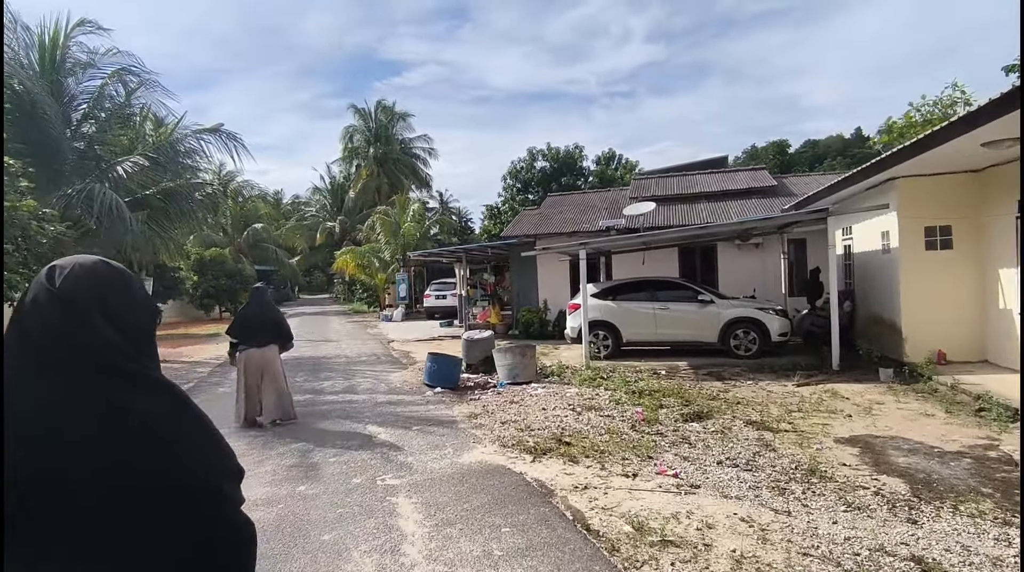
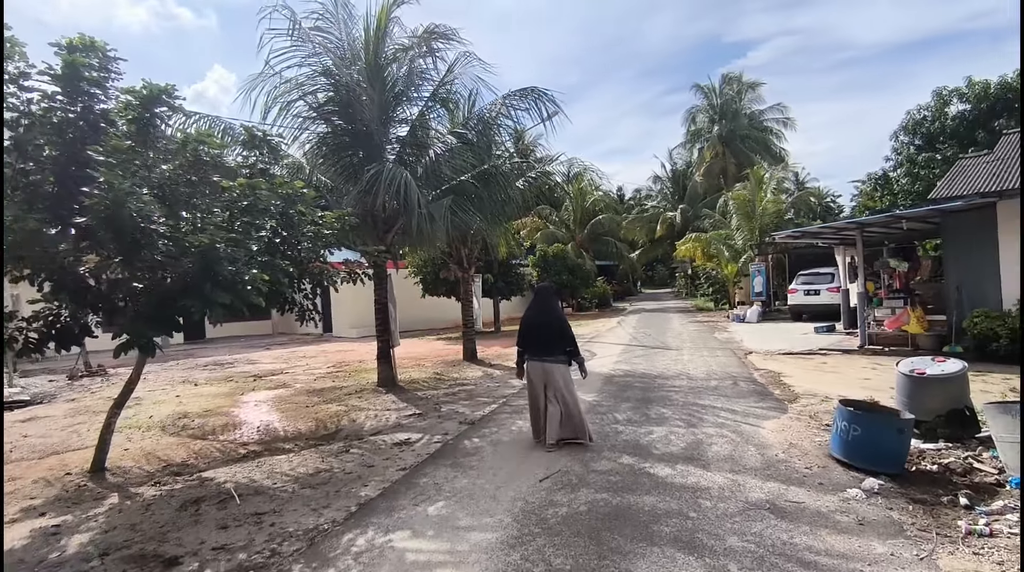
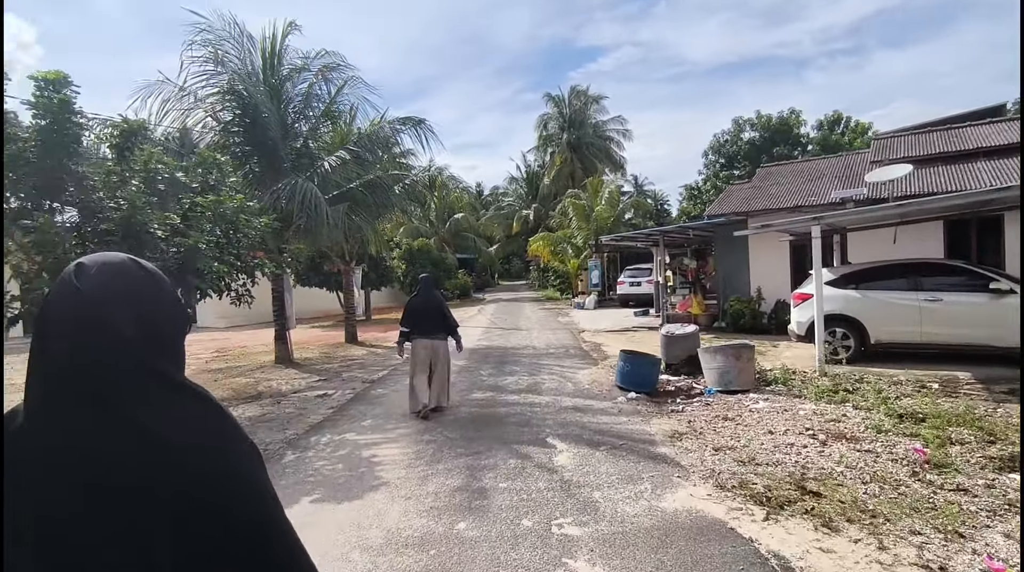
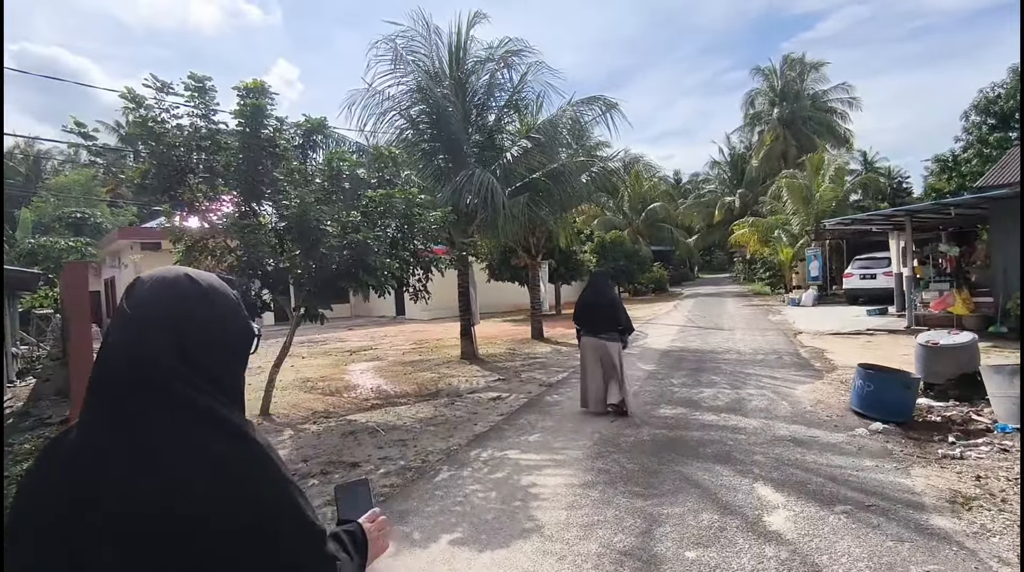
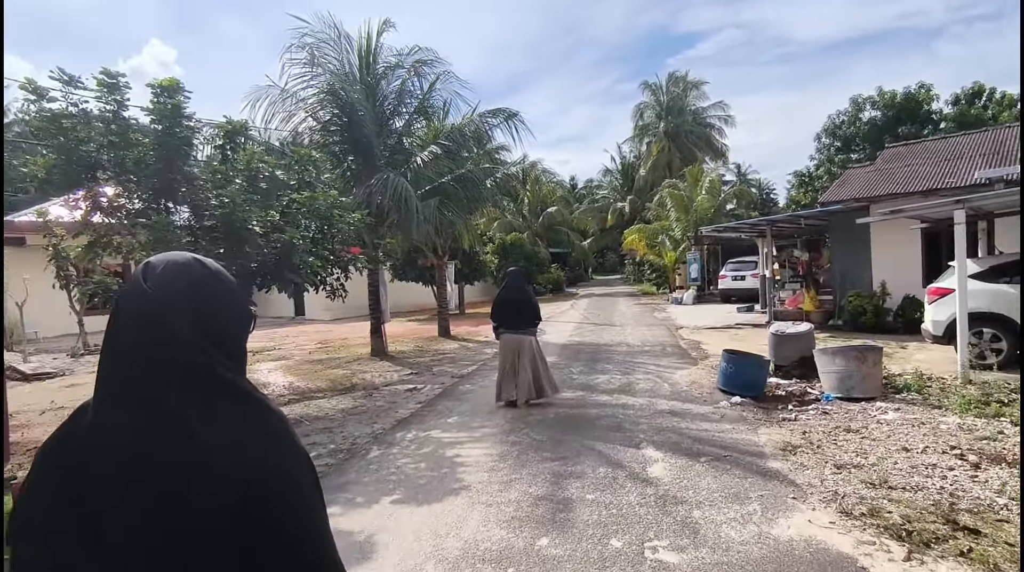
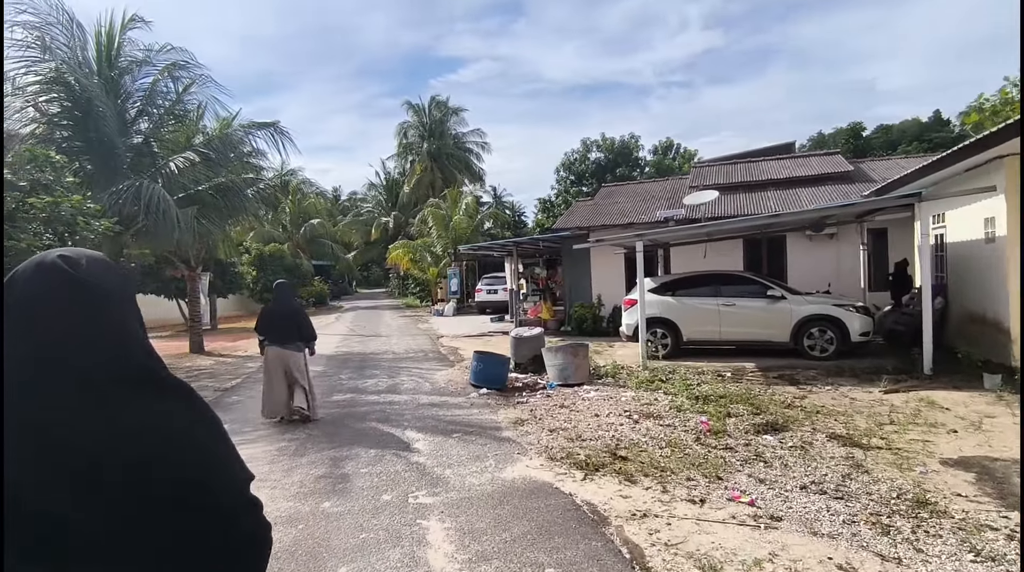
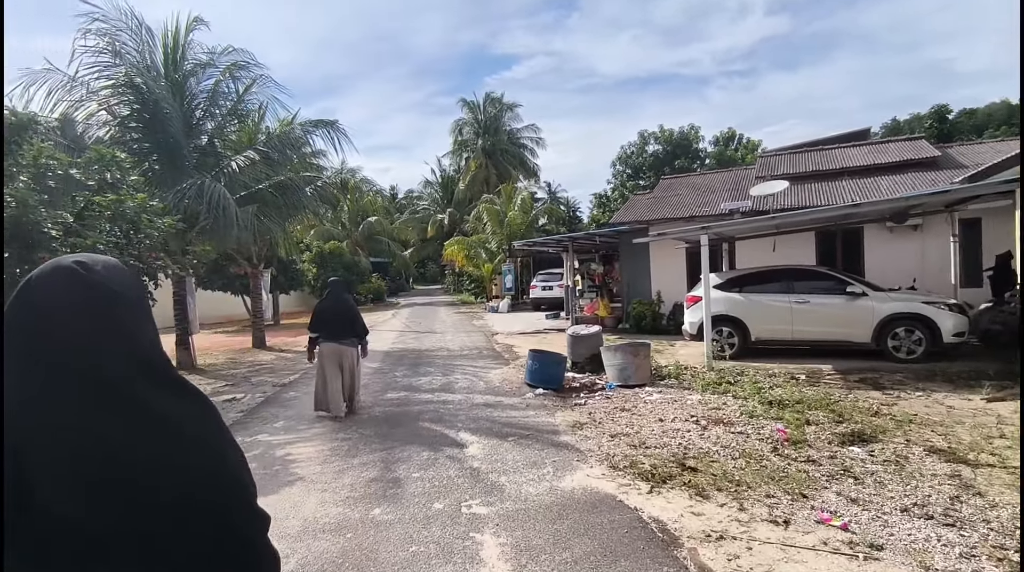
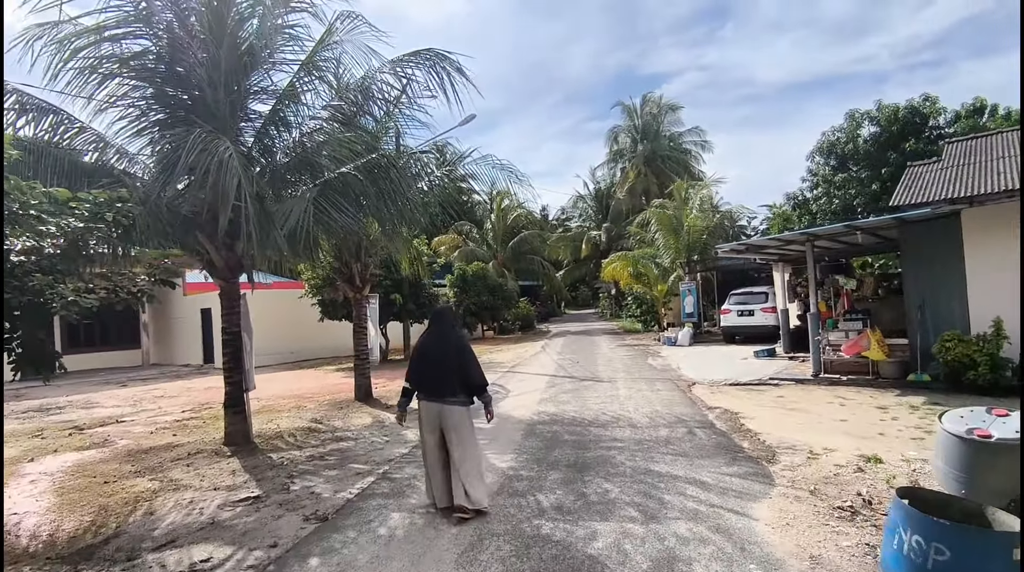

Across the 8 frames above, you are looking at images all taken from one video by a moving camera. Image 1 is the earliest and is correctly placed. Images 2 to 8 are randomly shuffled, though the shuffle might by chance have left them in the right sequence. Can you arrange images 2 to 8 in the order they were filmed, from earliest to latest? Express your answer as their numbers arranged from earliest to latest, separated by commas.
6, 7, 3, 5, 4, 2, 8
